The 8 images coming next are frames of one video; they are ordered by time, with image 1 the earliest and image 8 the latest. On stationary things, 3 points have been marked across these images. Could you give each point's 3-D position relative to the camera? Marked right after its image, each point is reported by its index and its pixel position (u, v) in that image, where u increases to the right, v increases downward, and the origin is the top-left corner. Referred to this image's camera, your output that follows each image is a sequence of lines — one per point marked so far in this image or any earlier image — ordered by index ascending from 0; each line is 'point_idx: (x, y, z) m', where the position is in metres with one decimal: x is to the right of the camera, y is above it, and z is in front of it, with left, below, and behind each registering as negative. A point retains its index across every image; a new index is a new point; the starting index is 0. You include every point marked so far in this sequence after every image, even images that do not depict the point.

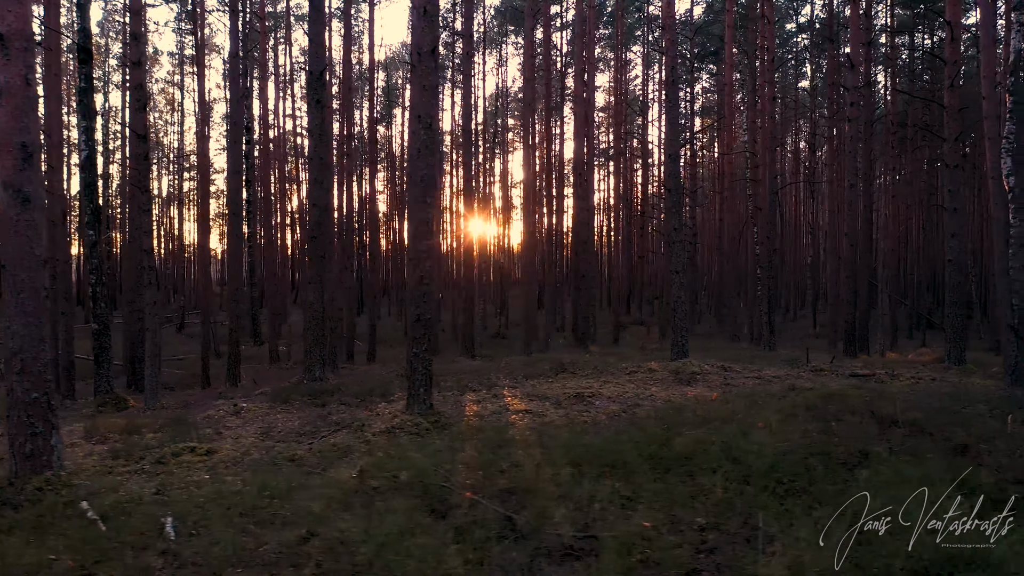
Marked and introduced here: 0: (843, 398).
0: (+4.7, -1.6, +8.8) m
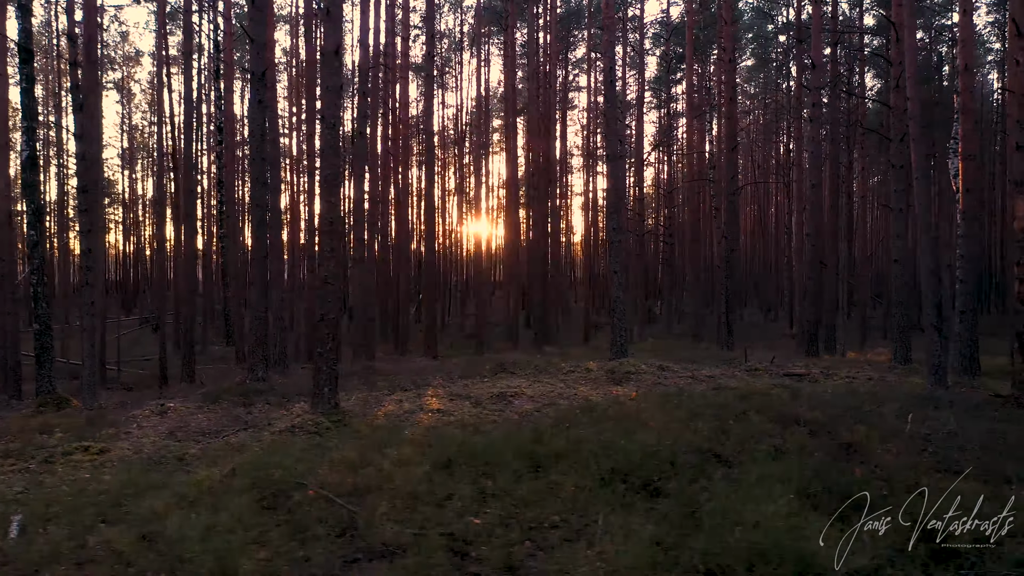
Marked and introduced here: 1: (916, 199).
0: (+3.5, -1.6, +8.8) m
1: (+6.9, +1.5, +10.6) m
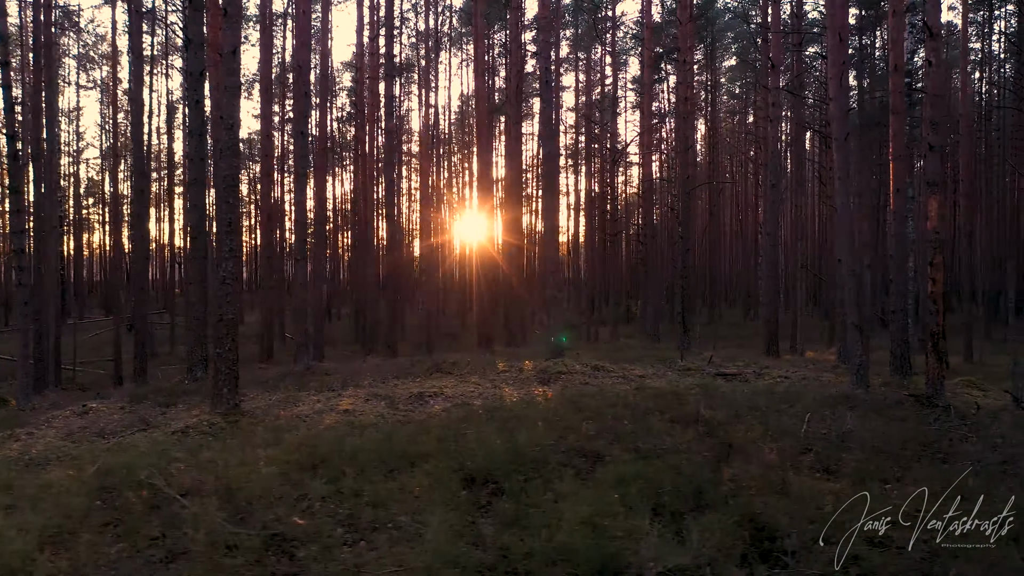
0: (+2.3, -1.6, +8.9) m
1: (+5.7, +1.5, +10.7) m
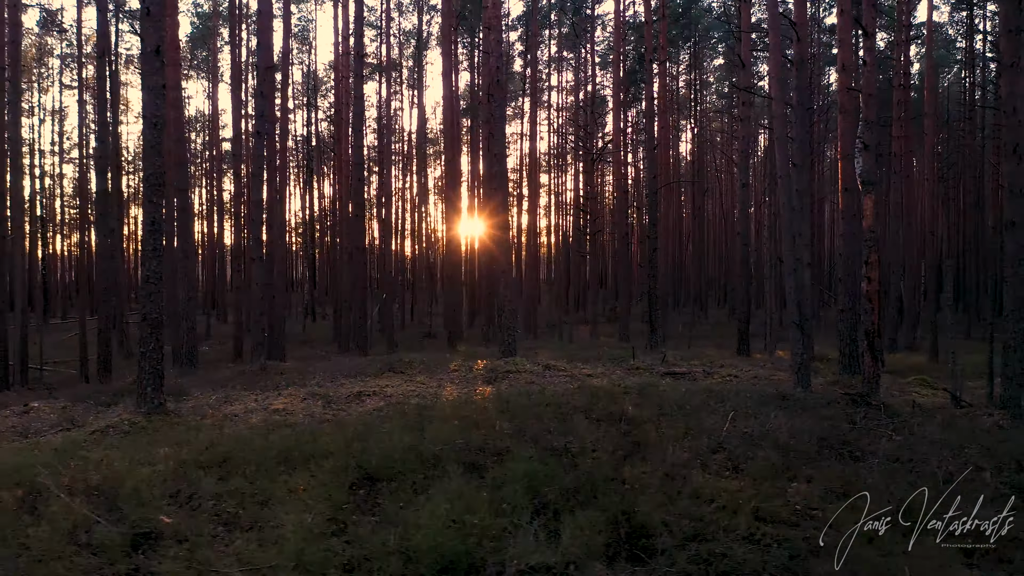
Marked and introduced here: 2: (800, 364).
0: (+1.3, -1.5, +8.9) m
1: (+4.7, +1.6, +10.7) m
2: (+4.6, -1.2, +10.0) m
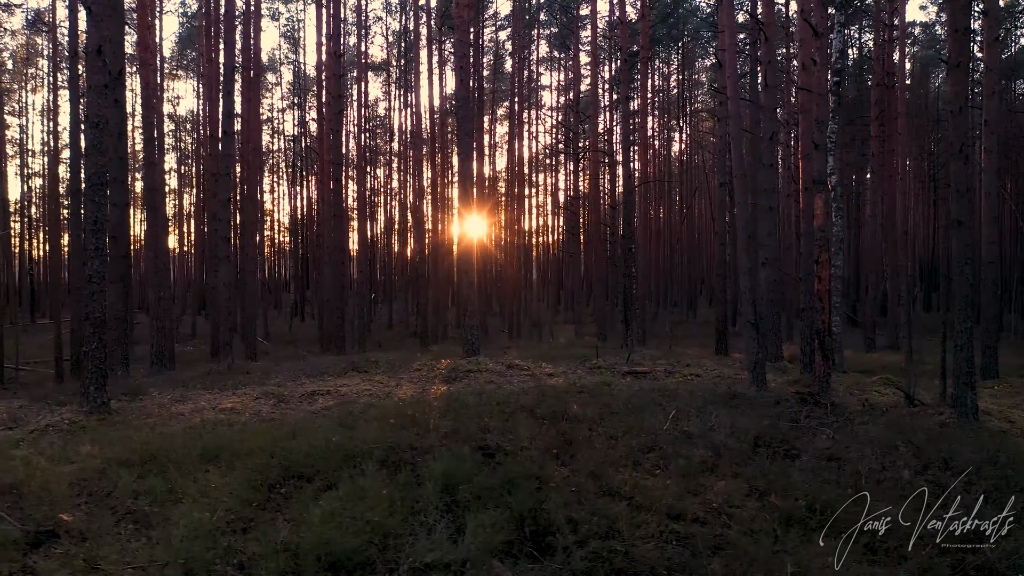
0: (+0.6, -1.5, +8.9) m
1: (+4.0, +1.6, +10.7) m
2: (+3.9, -1.2, +10.0) m
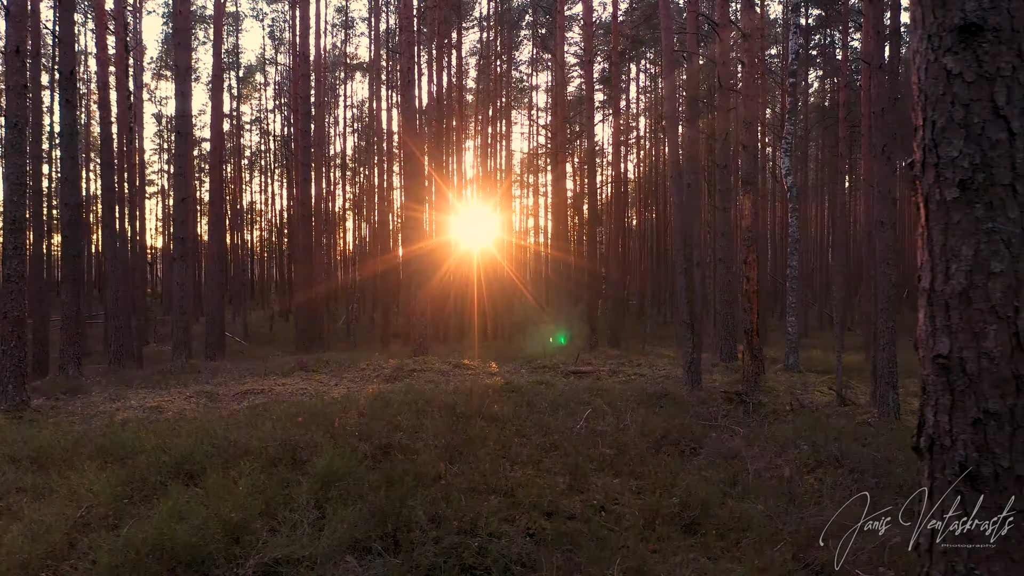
0: (-0.4, -1.5, +8.9) m
1: (+3.0, +1.6, +10.8) m
2: (+2.9, -1.2, +10.1) m
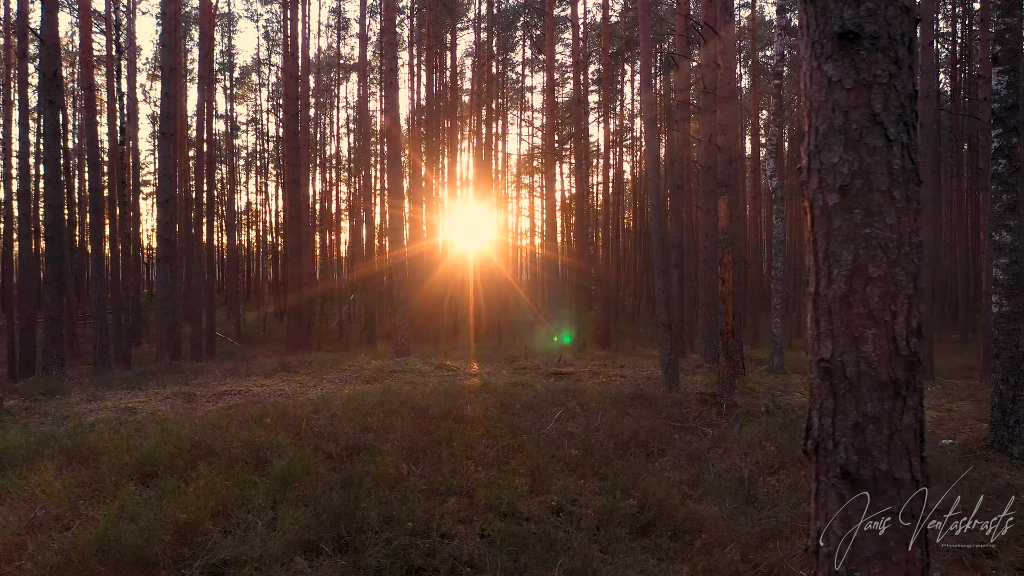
0: (-0.8, -1.6, +8.9) m
1: (+2.7, +1.5, +10.8) m
2: (+2.6, -1.2, +10.1) m
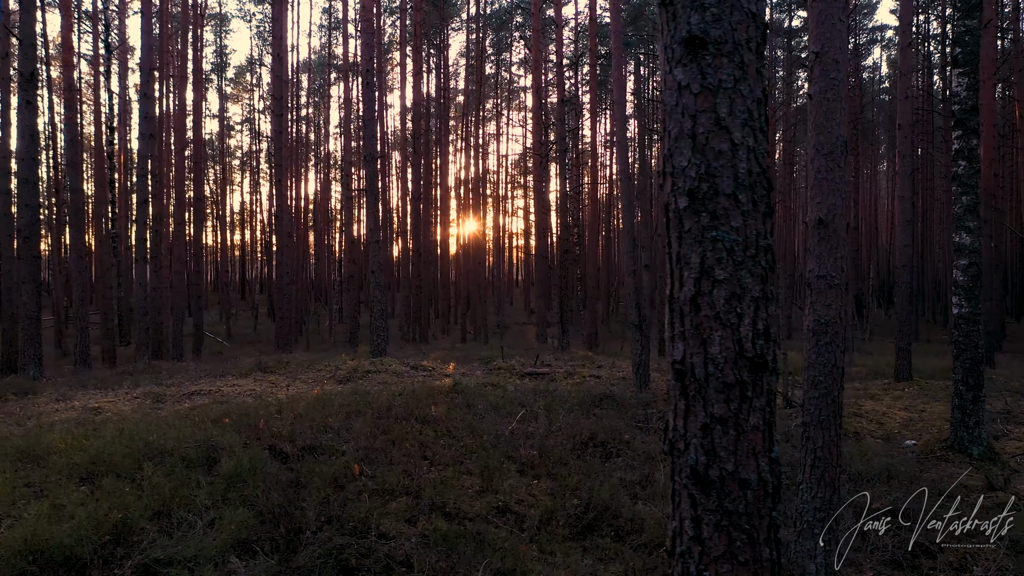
0: (-1.2, -1.6, +9.0) m
1: (+2.2, +1.5, +10.8) m
2: (+2.1, -1.3, +10.1) m
